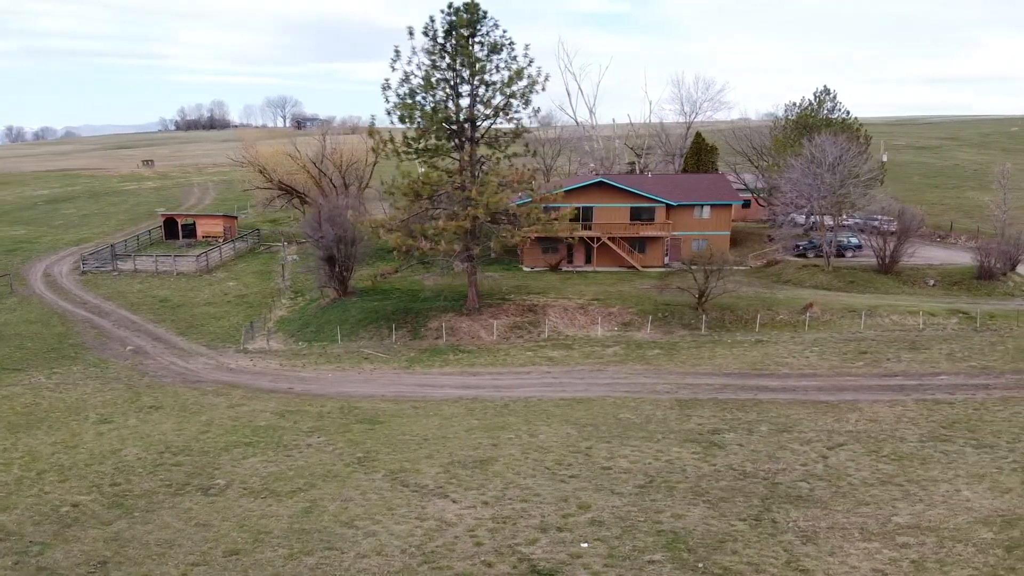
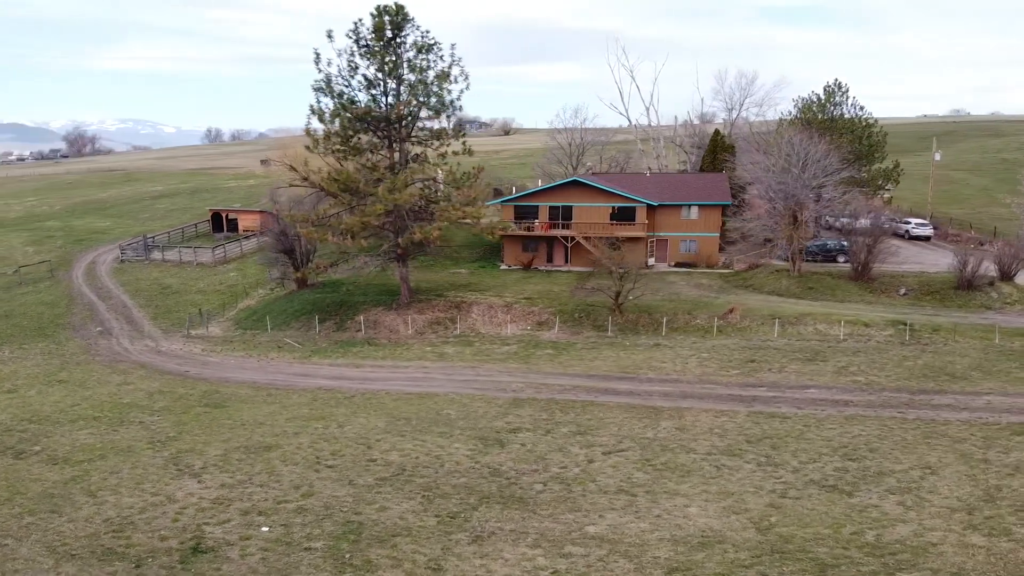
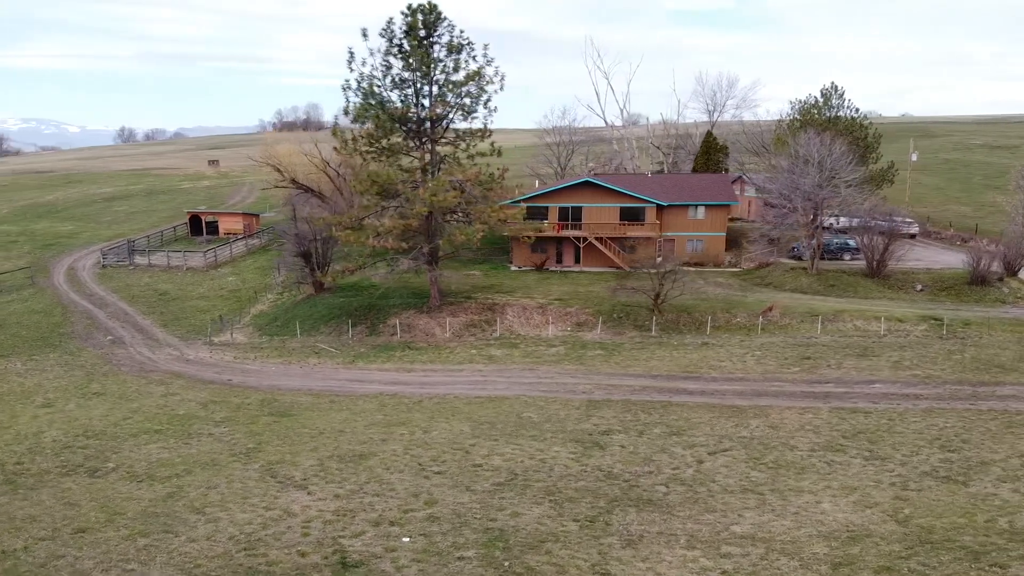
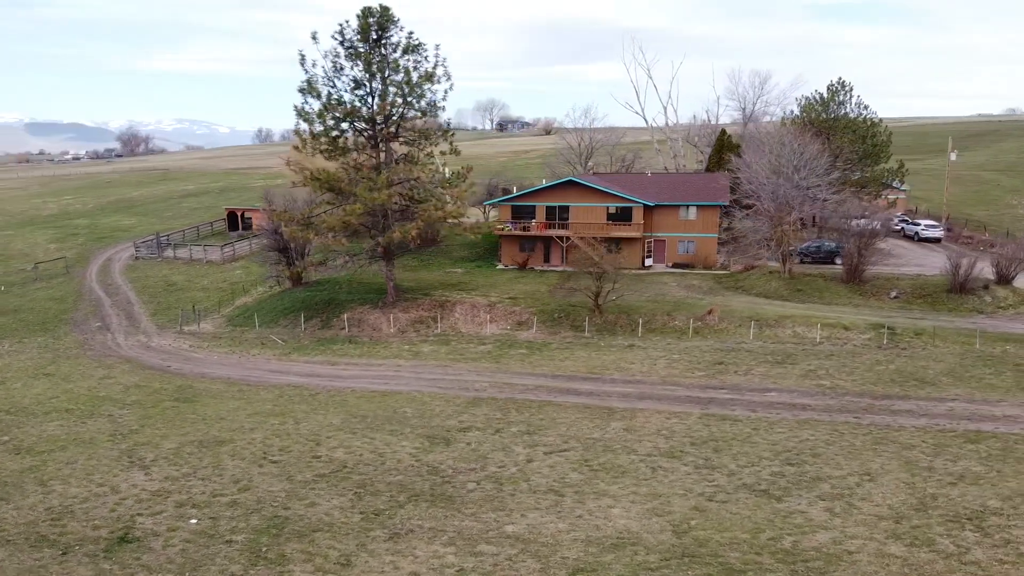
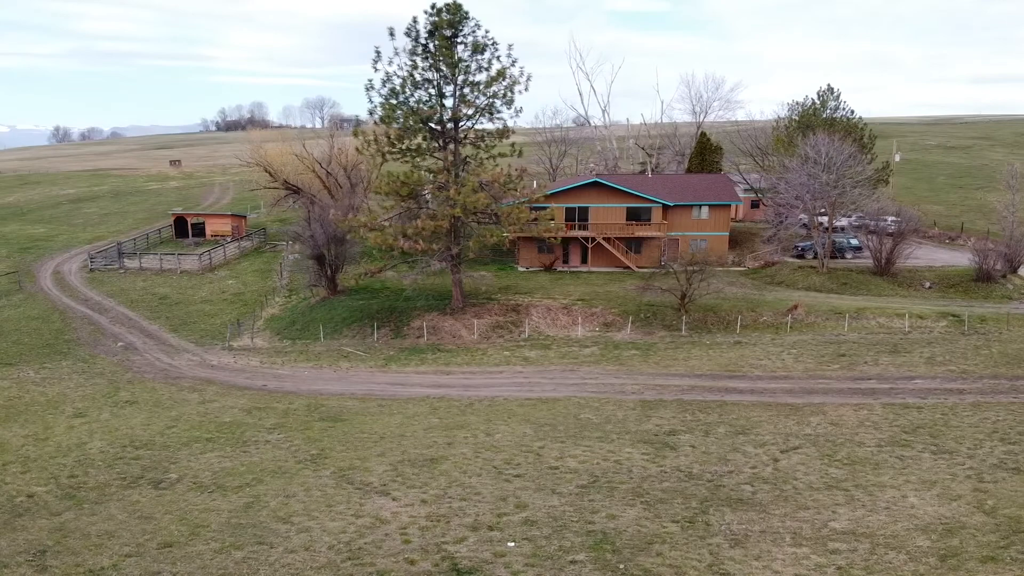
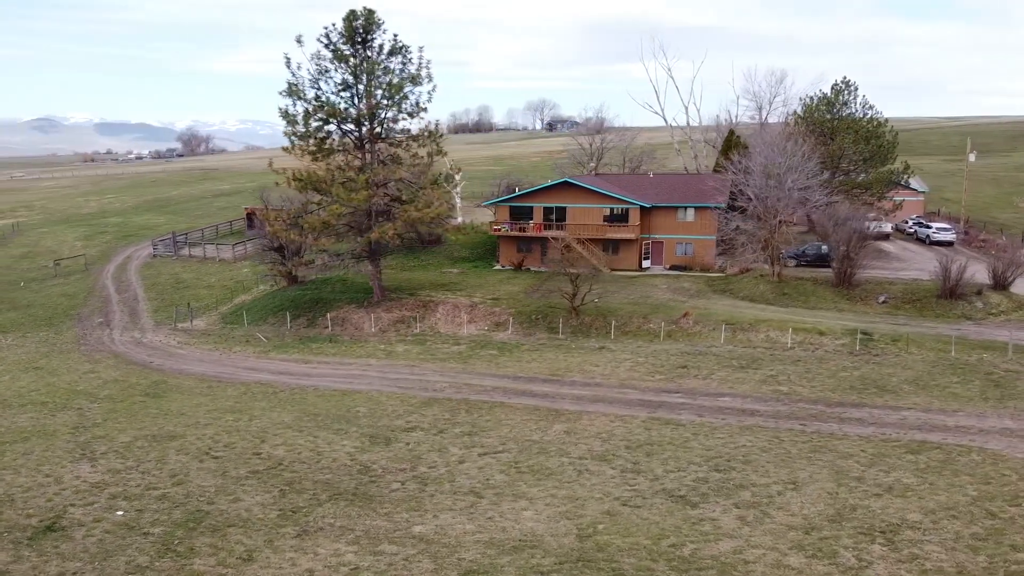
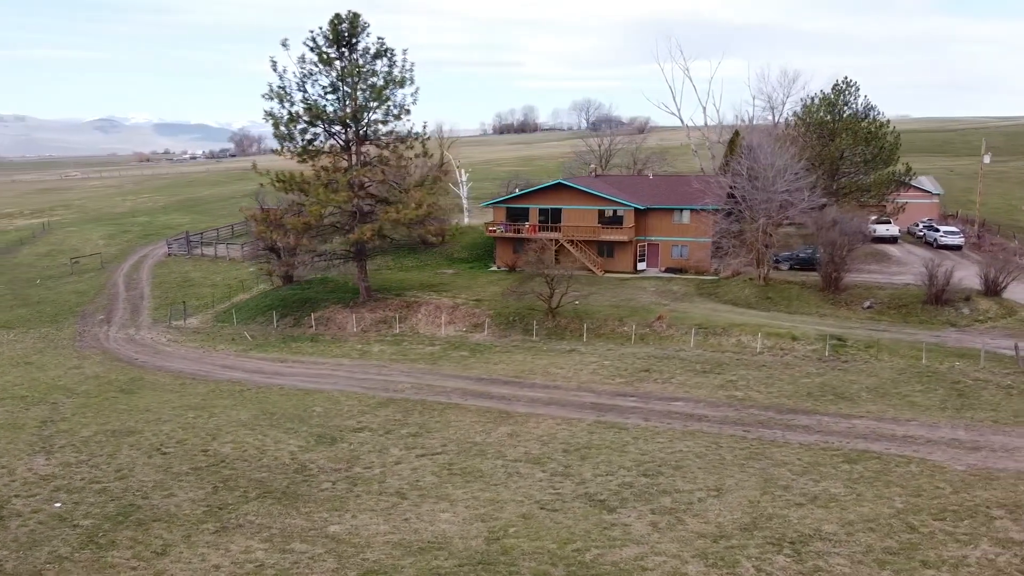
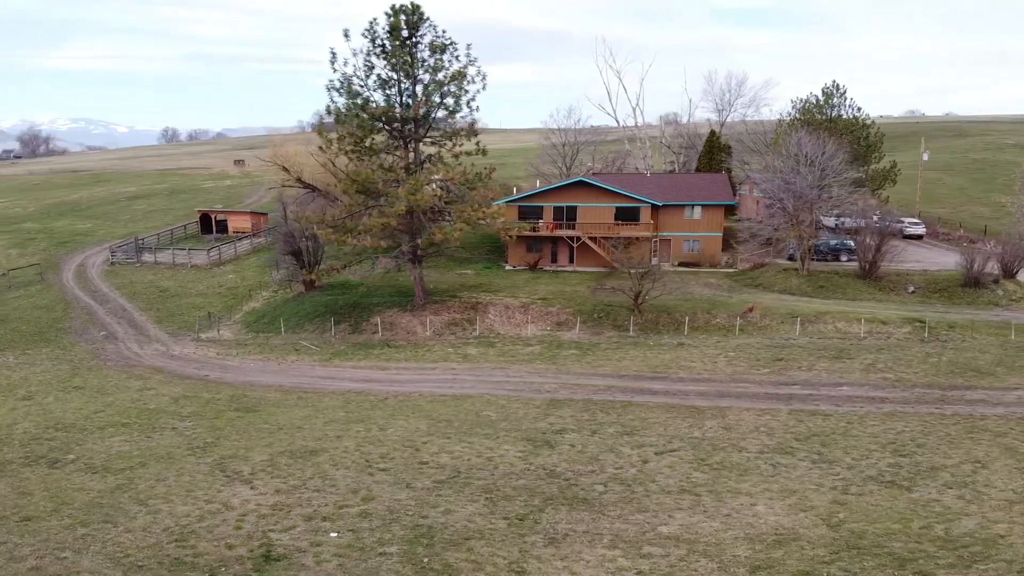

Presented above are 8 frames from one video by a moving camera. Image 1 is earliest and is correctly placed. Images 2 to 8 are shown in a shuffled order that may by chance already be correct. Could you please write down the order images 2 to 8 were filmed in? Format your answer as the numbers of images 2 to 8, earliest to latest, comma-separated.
5, 3, 8, 2, 4, 6, 7
